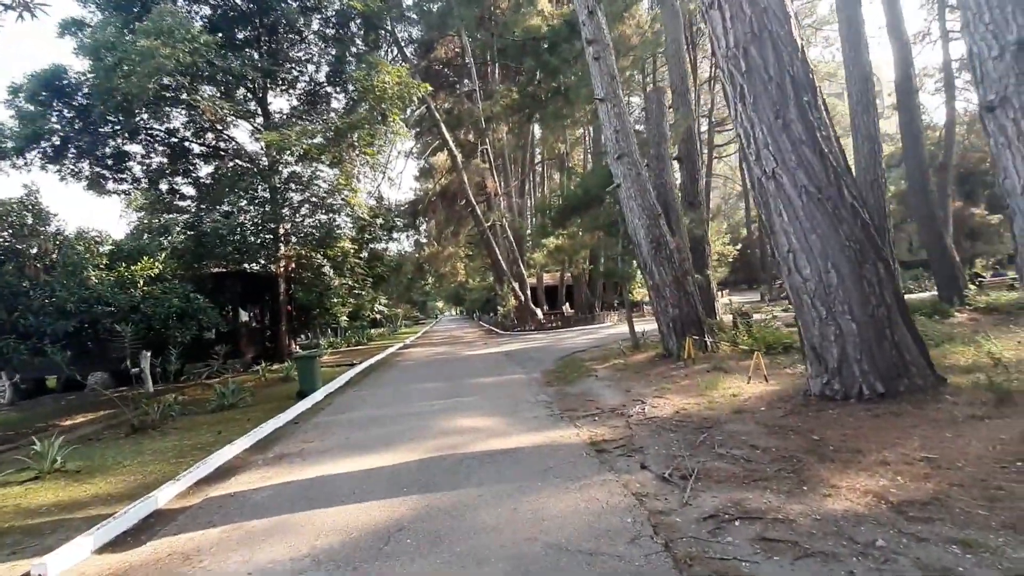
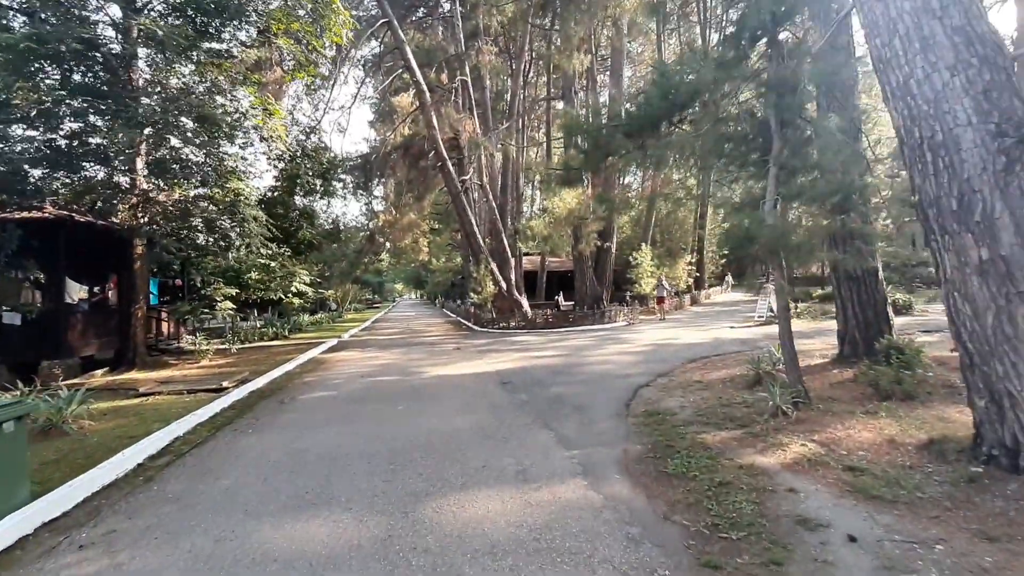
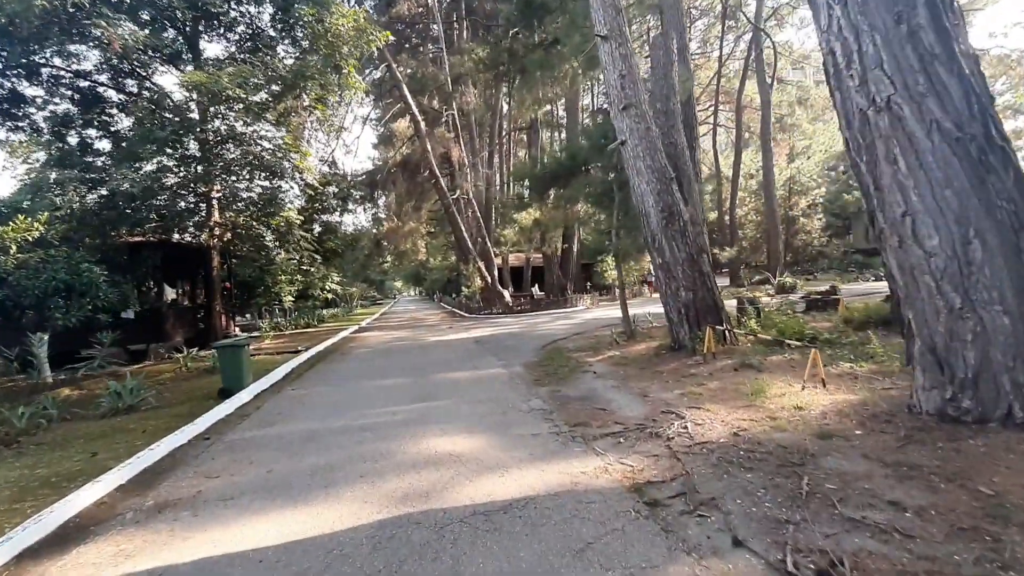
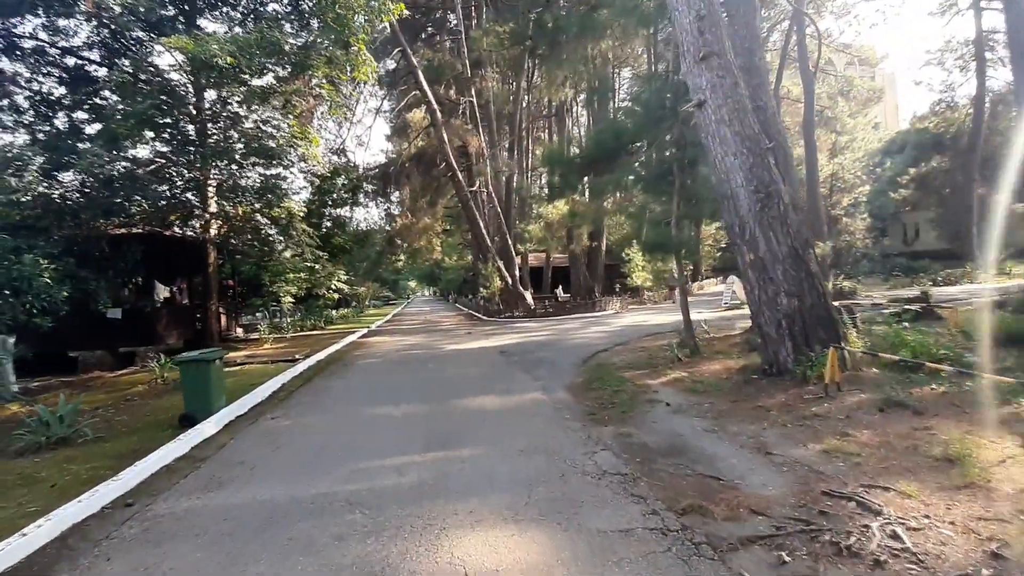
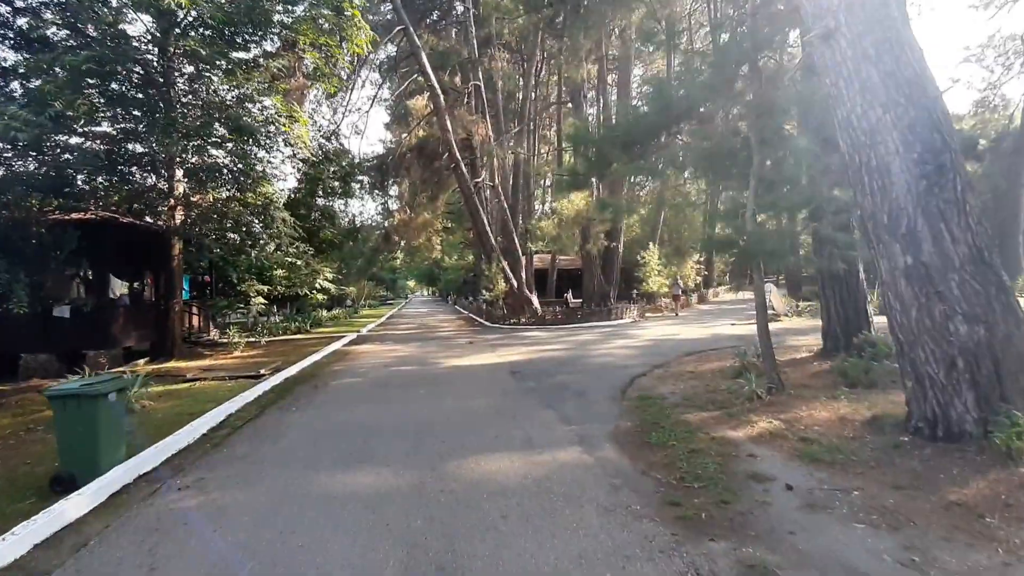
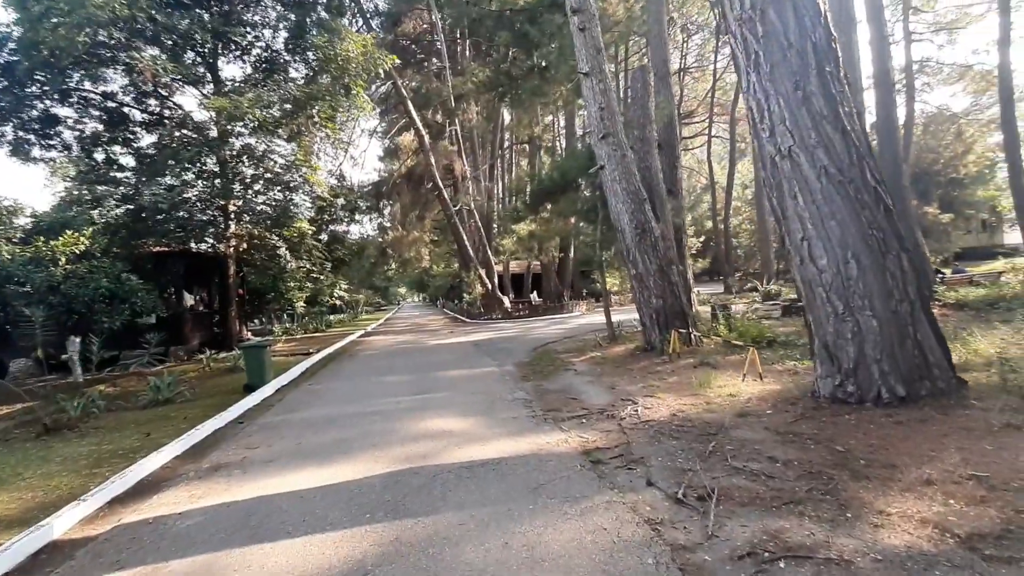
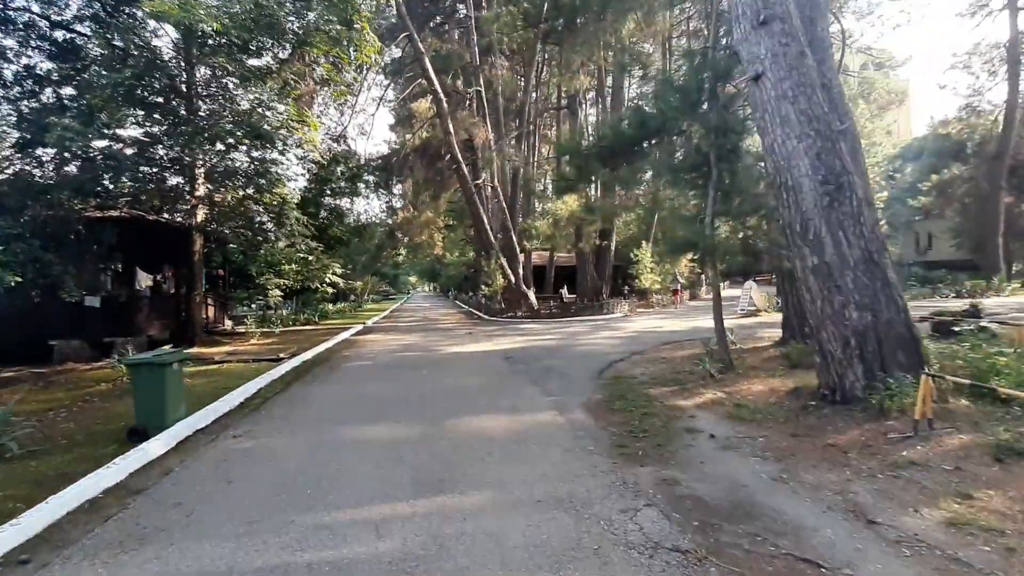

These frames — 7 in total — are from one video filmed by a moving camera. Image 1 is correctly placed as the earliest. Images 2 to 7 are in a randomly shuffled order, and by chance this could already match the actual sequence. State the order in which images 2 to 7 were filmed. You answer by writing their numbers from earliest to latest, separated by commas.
6, 3, 4, 7, 5, 2
